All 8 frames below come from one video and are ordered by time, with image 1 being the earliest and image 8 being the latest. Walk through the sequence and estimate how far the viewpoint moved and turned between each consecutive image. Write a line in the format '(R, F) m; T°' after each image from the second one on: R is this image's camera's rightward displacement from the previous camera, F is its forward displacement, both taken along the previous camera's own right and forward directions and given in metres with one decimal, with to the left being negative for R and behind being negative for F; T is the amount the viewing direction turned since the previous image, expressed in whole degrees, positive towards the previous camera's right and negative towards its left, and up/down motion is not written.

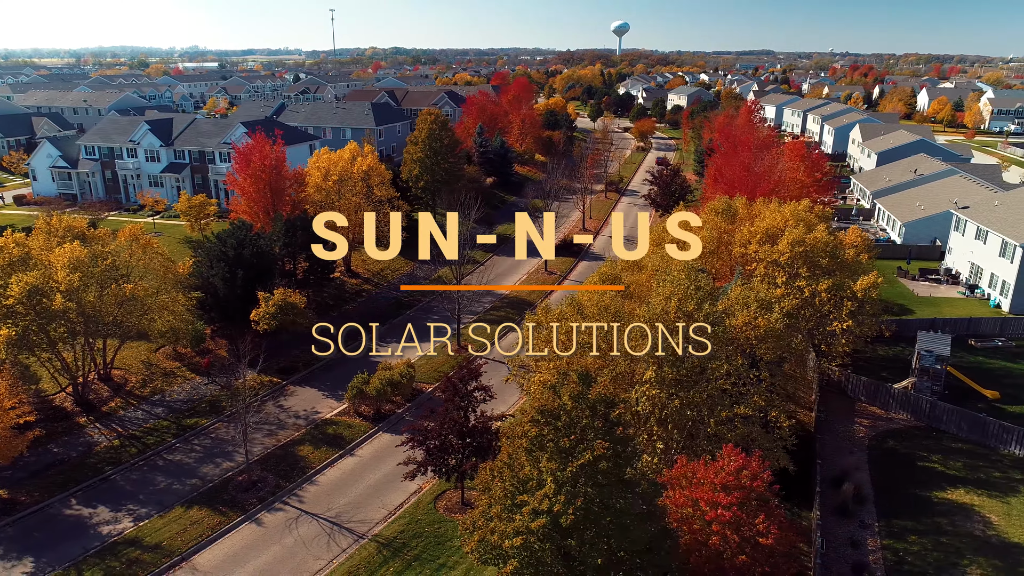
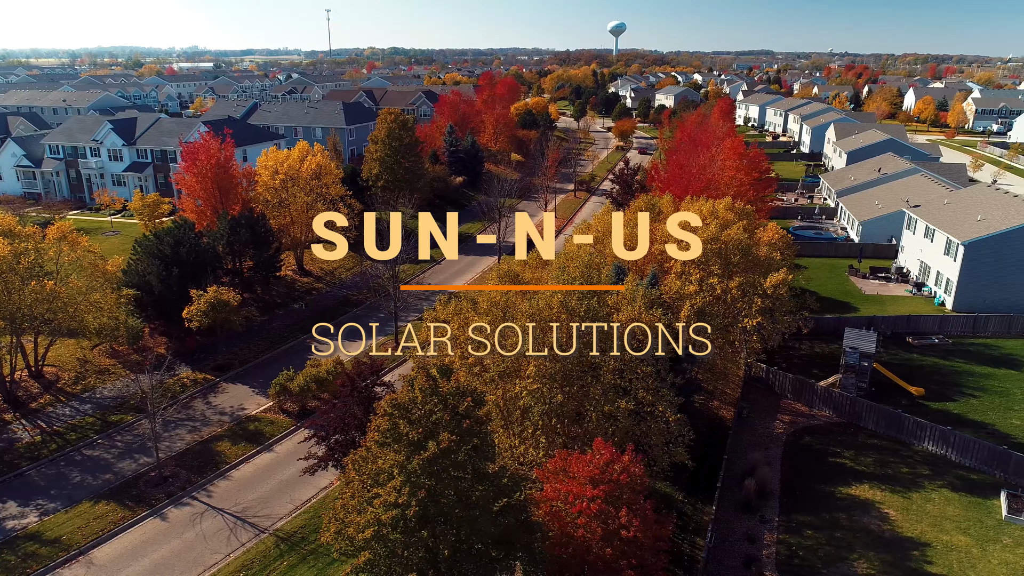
(+3.5, -0.2) m; 0°
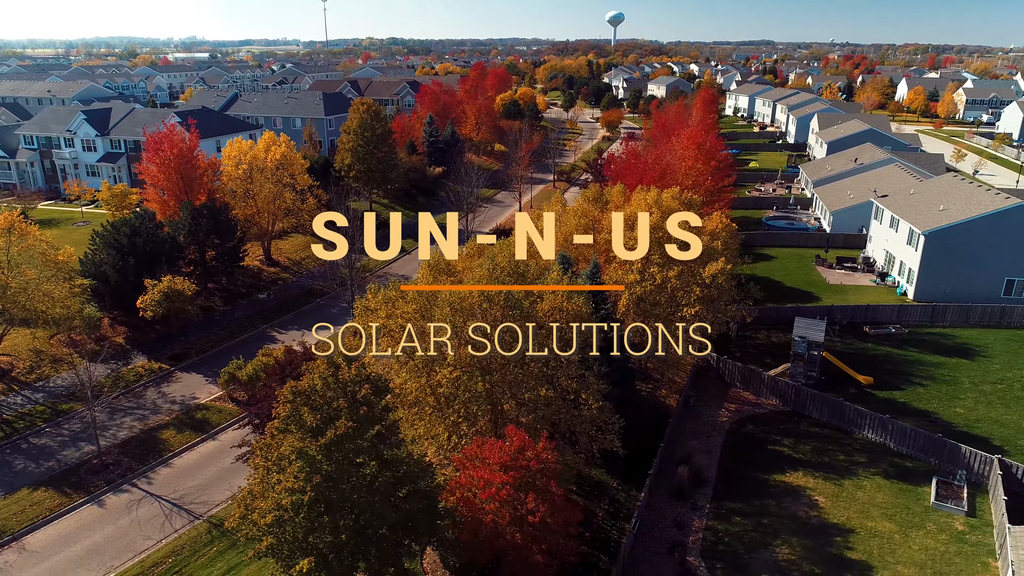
(+2.4, -0.1) m; 0°
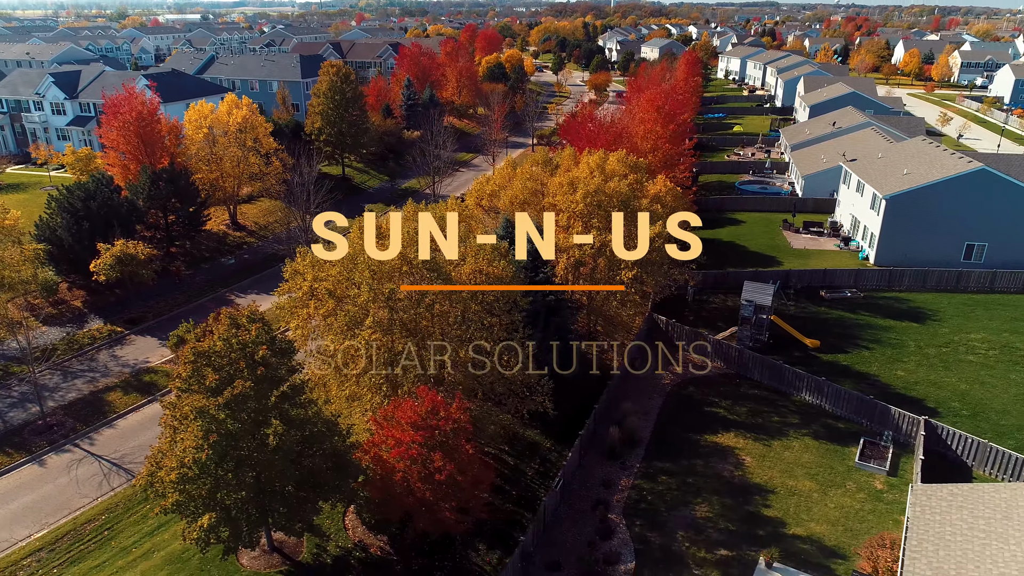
(+2.5, -0.1) m; 0°
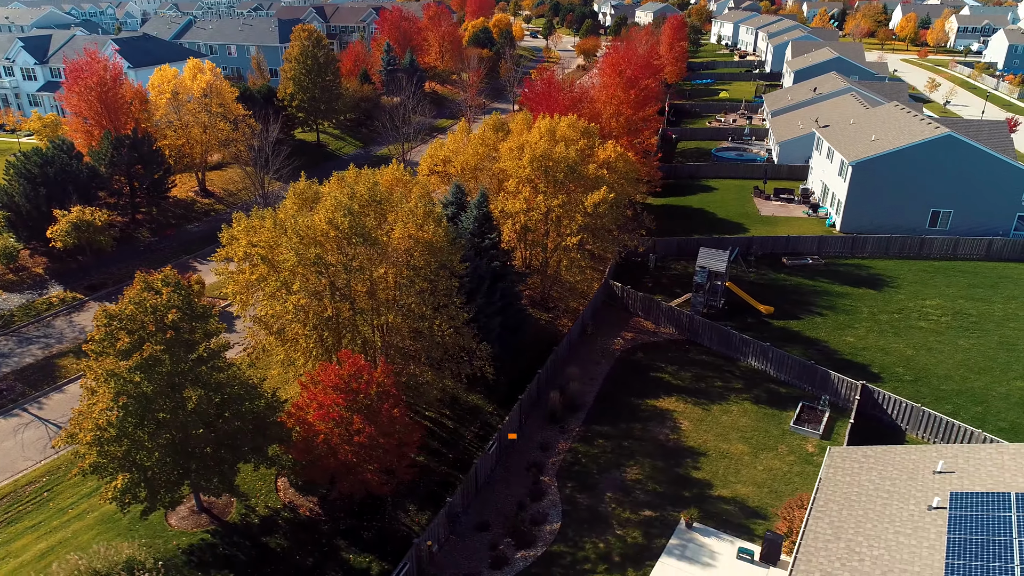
(+2.2, -0.1) m; 0°
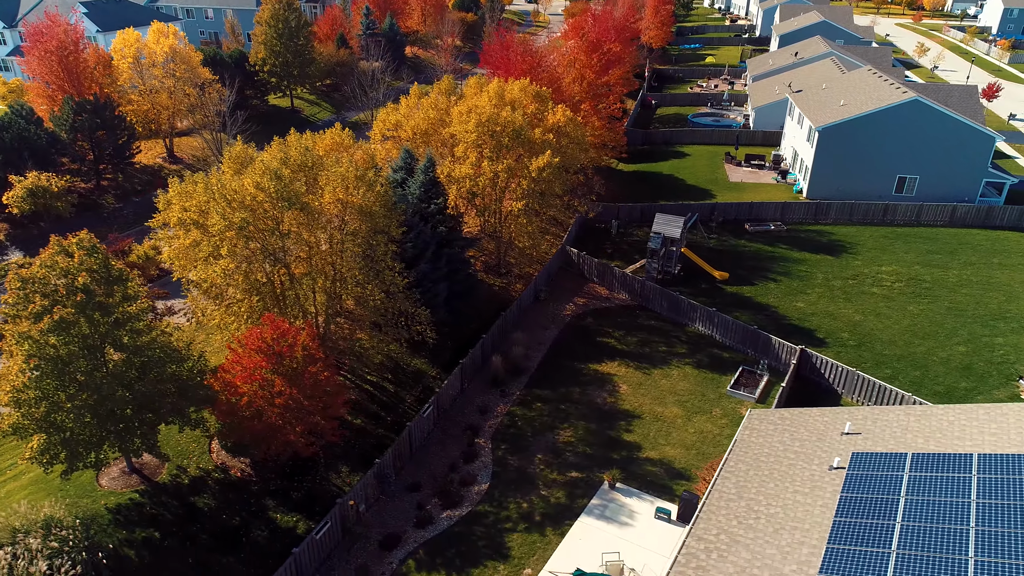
(+2.2, -0.1) m; 0°
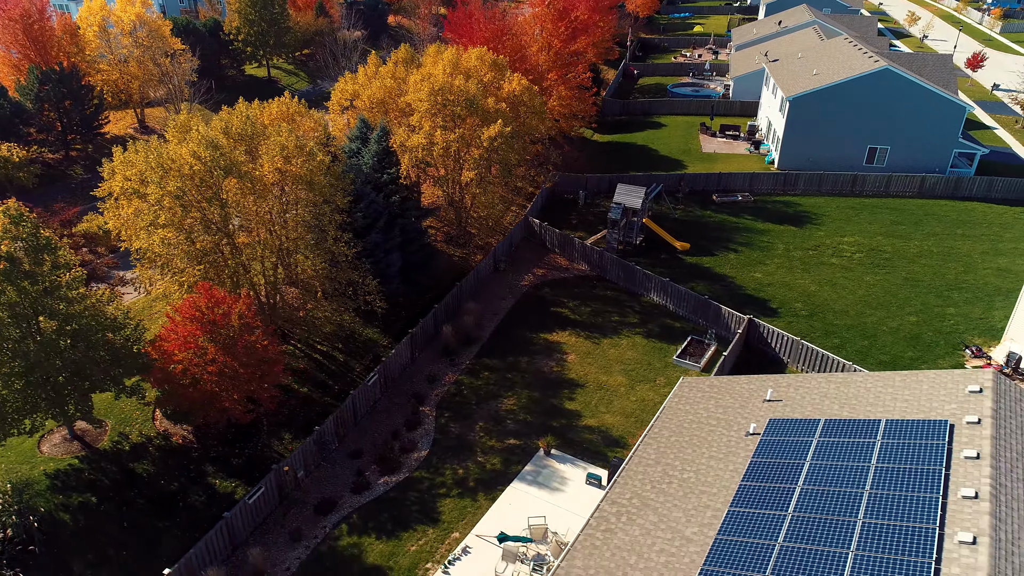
(+1.9, -0.1) m; 0°
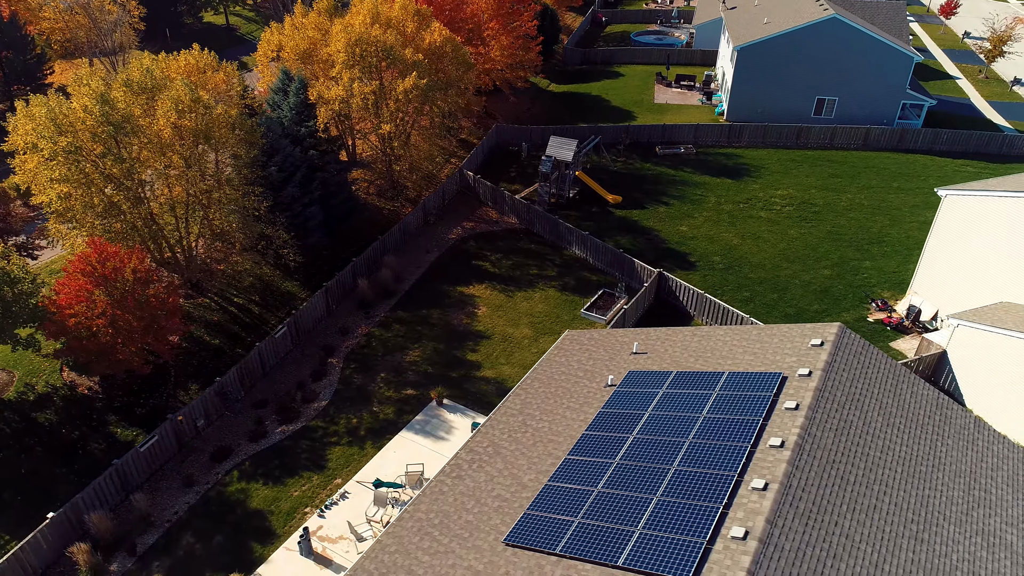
(+3.3, -0.4) m; 0°
